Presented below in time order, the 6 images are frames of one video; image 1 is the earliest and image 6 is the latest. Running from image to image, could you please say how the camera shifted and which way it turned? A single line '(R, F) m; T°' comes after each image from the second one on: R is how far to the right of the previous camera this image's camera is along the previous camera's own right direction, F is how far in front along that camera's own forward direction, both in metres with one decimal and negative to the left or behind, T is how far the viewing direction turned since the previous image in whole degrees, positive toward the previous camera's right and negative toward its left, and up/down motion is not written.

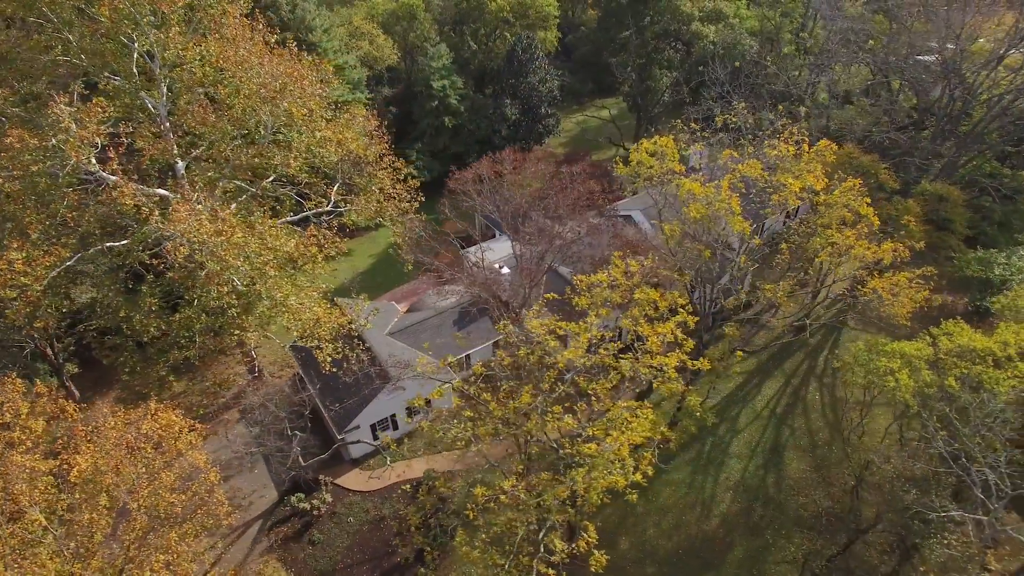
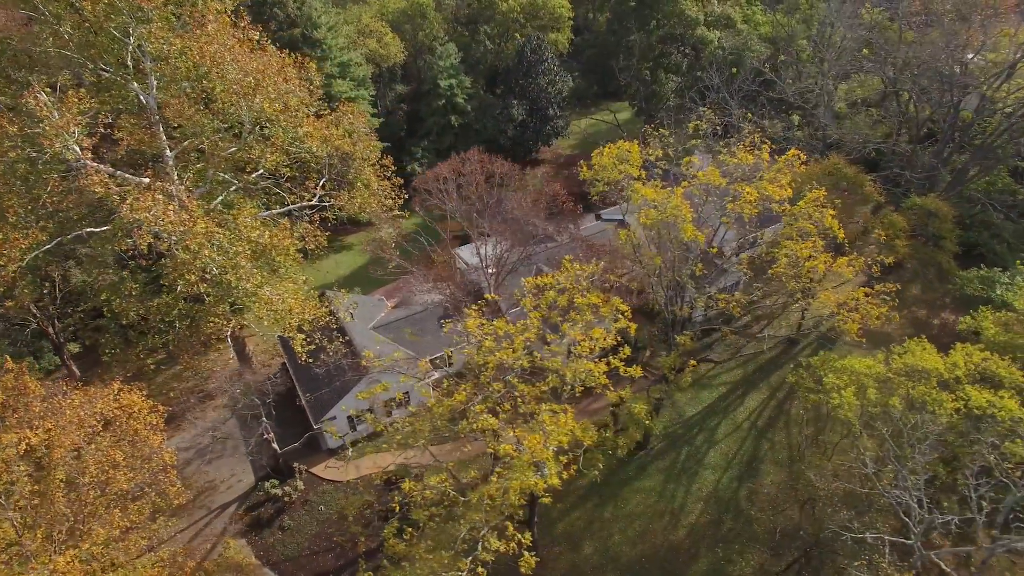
(+1.9, -0.1) m; -3°
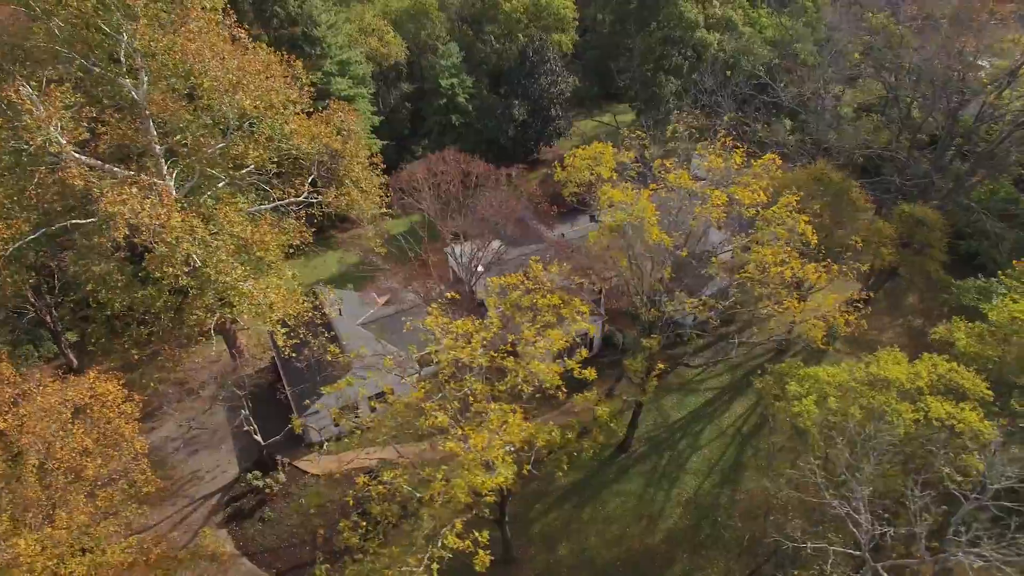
(+1.2, 0.0) m; -1°
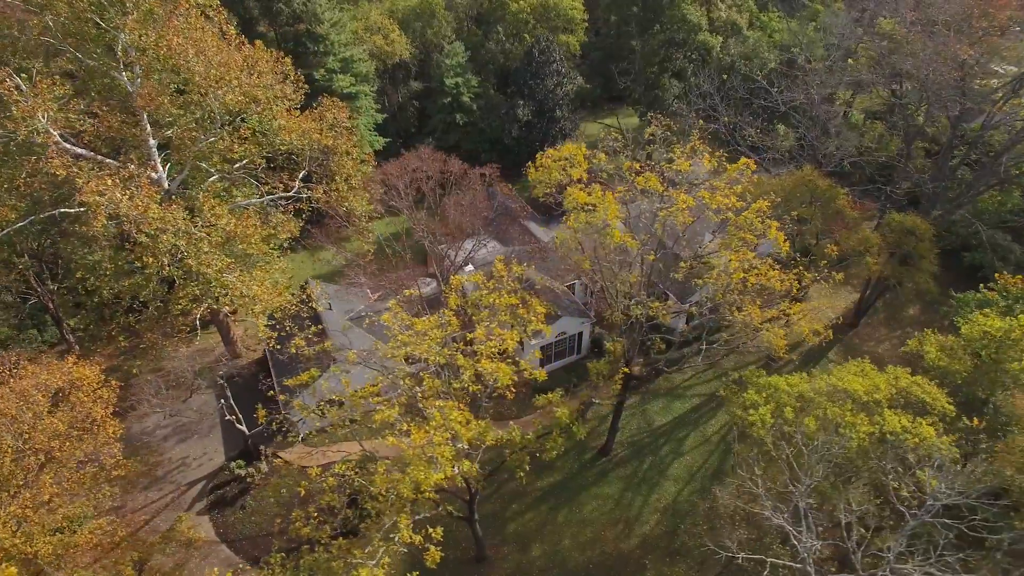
(+1.4, 0.0) m; -2°
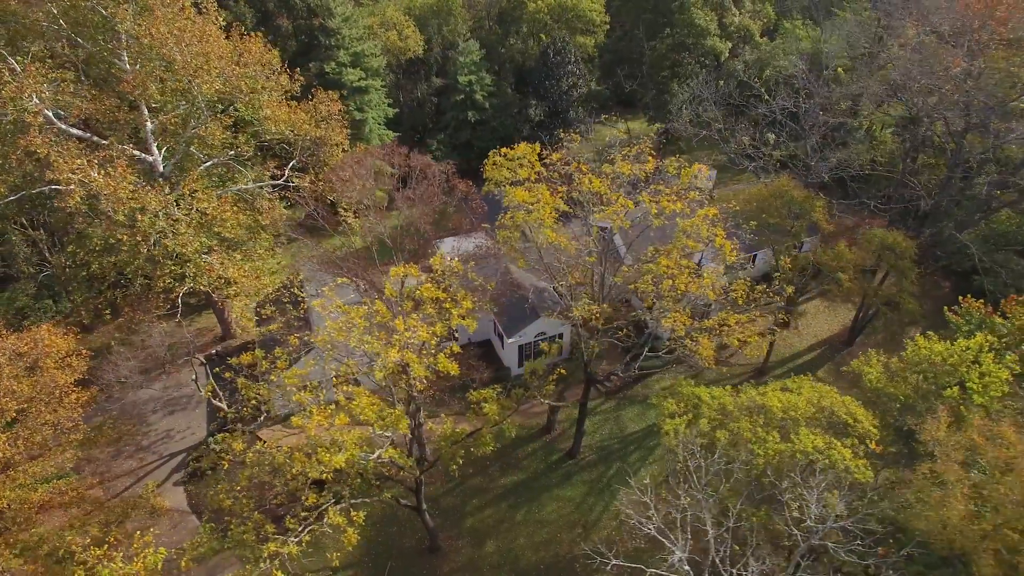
(+2.5, -0.1) m; -4°
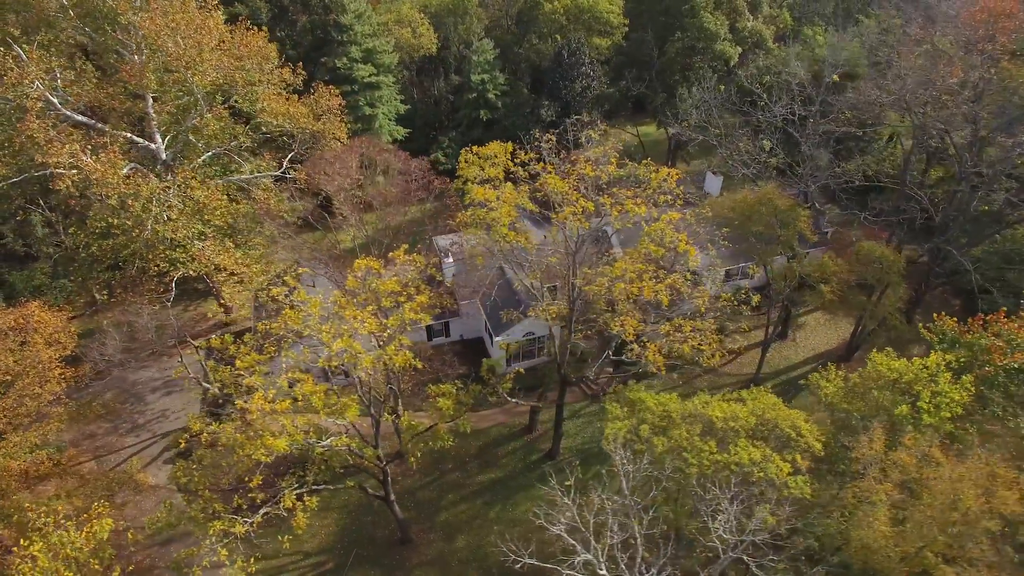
(+1.7, 0.0) m; -3°
